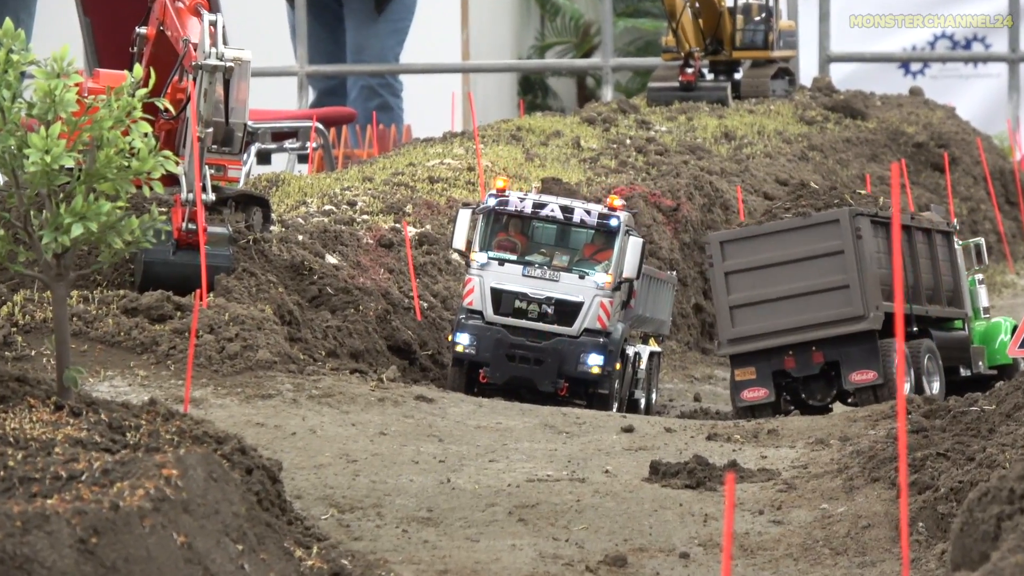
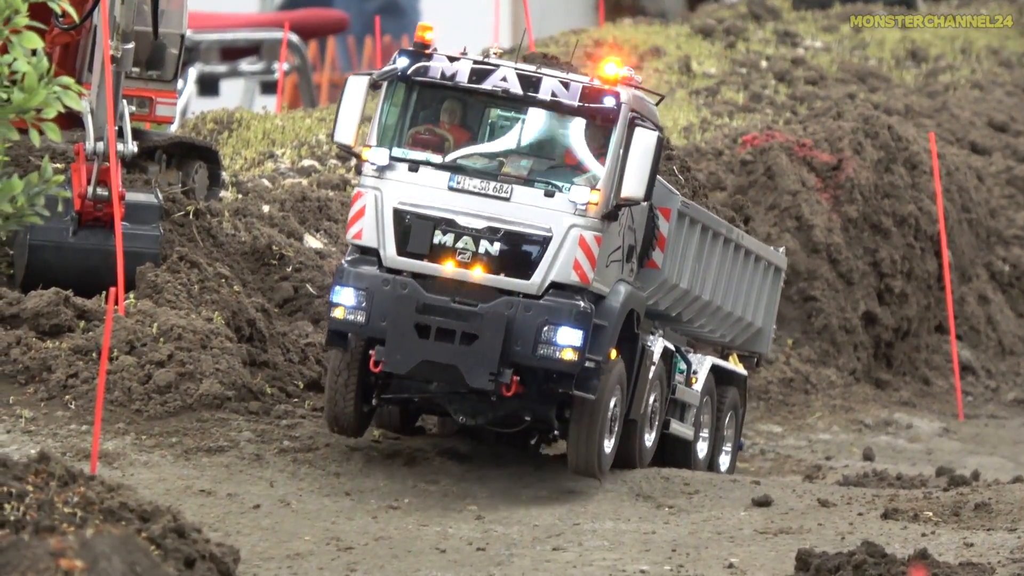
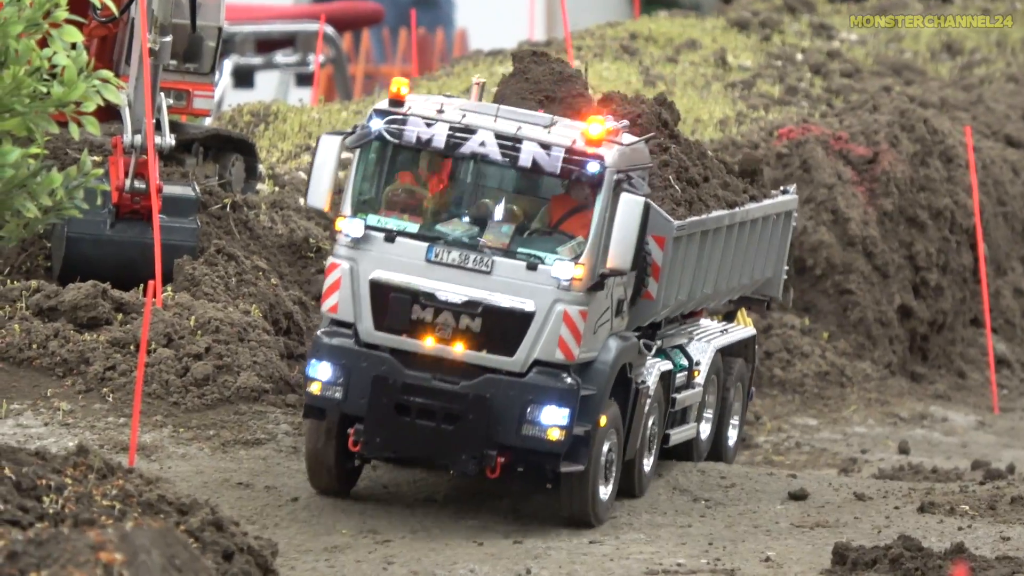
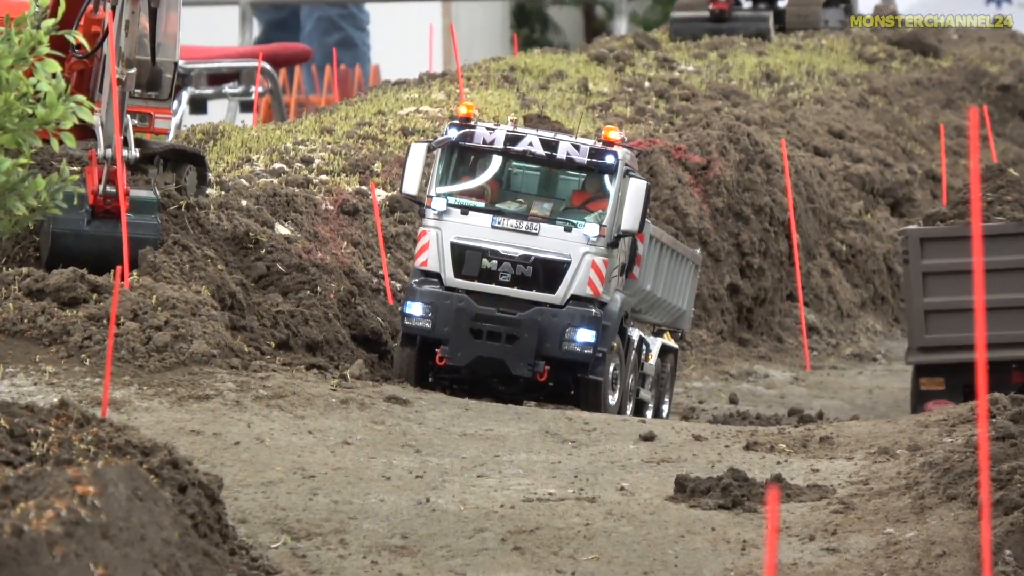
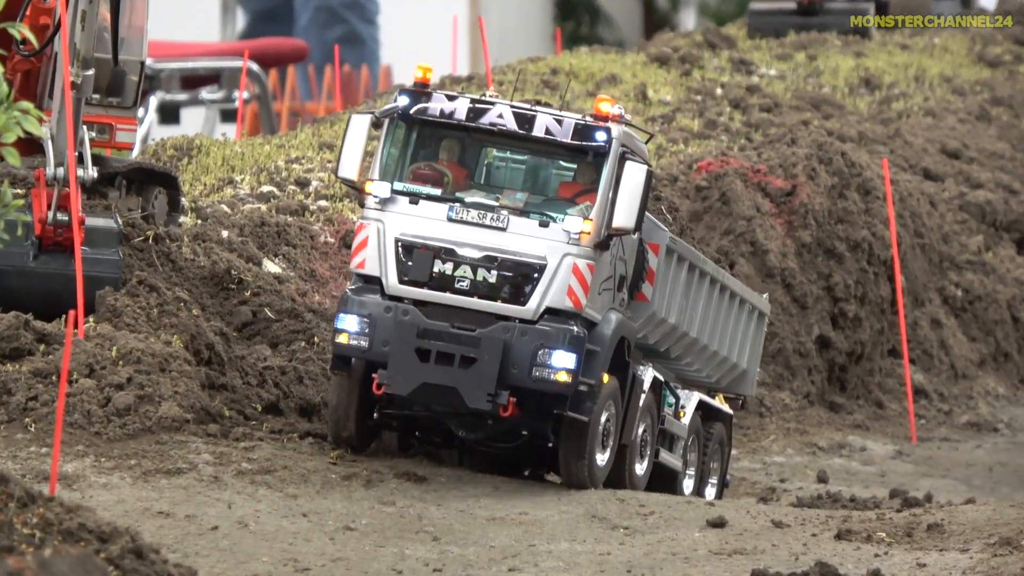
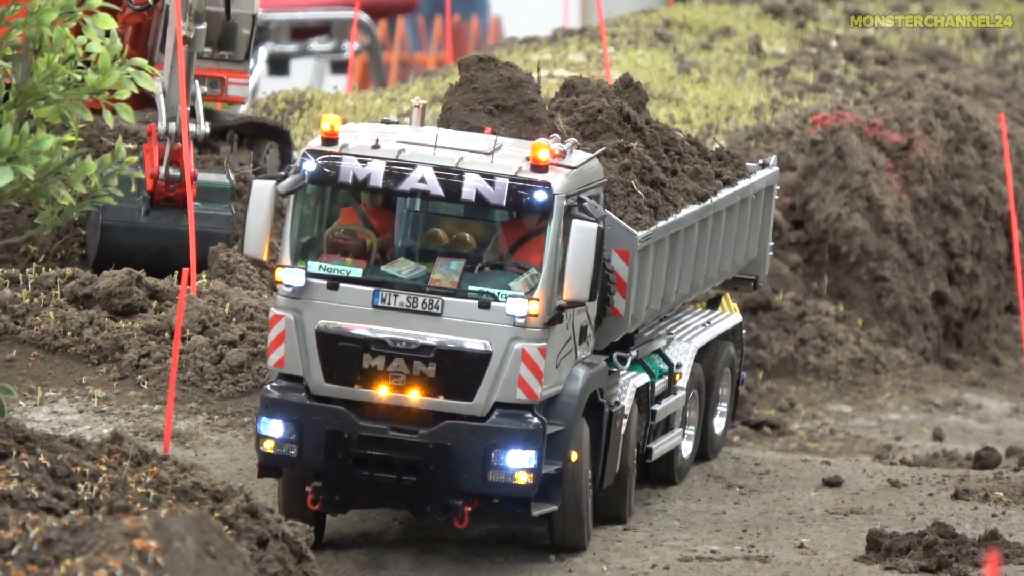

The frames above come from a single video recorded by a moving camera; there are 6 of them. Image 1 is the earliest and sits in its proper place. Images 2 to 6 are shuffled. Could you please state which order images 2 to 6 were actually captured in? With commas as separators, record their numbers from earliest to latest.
4, 5, 2, 3, 6
